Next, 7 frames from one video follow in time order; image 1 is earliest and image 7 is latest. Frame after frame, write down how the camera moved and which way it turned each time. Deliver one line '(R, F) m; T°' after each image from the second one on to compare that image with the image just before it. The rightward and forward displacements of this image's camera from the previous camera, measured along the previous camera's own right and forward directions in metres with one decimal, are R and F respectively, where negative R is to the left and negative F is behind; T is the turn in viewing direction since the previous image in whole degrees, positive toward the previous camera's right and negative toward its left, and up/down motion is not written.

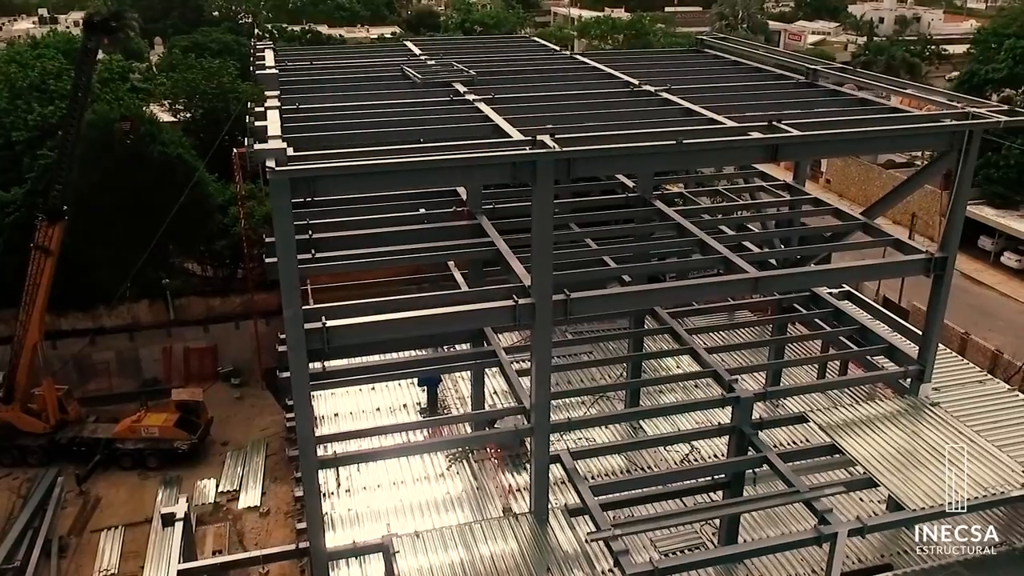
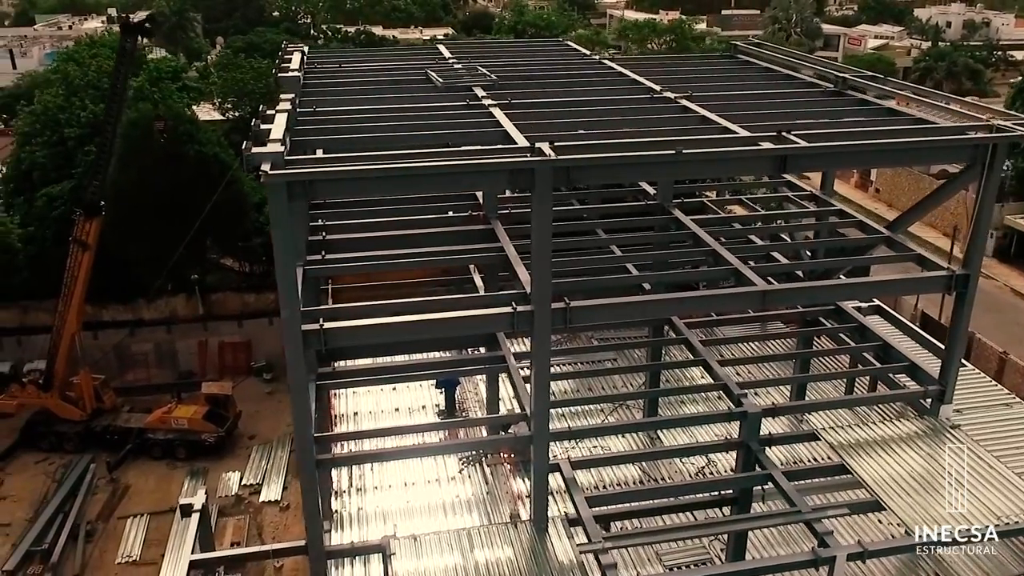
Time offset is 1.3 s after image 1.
(+0.5, 0.0) m; -4°
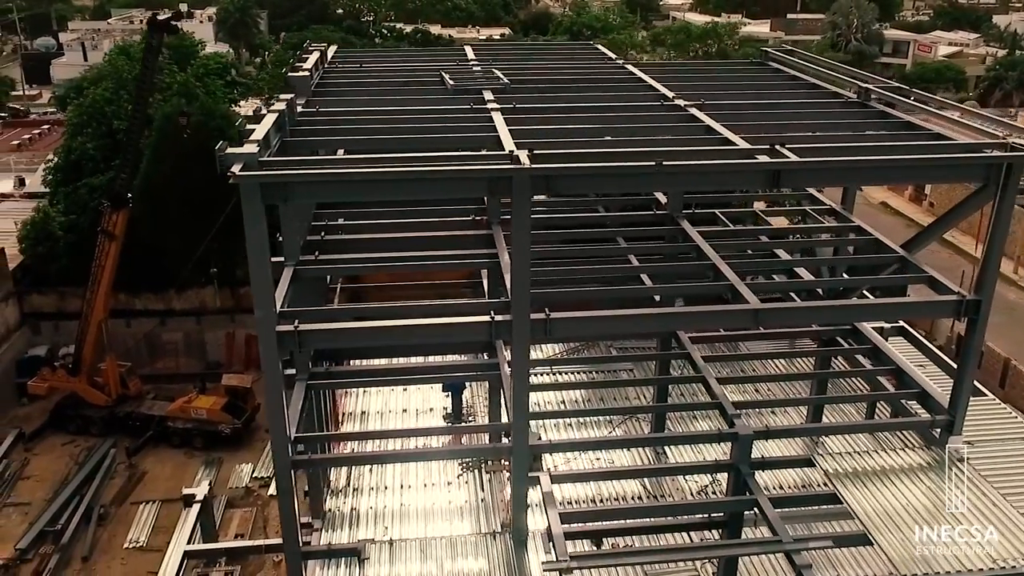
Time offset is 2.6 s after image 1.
(+0.7, +0.2) m; -4°
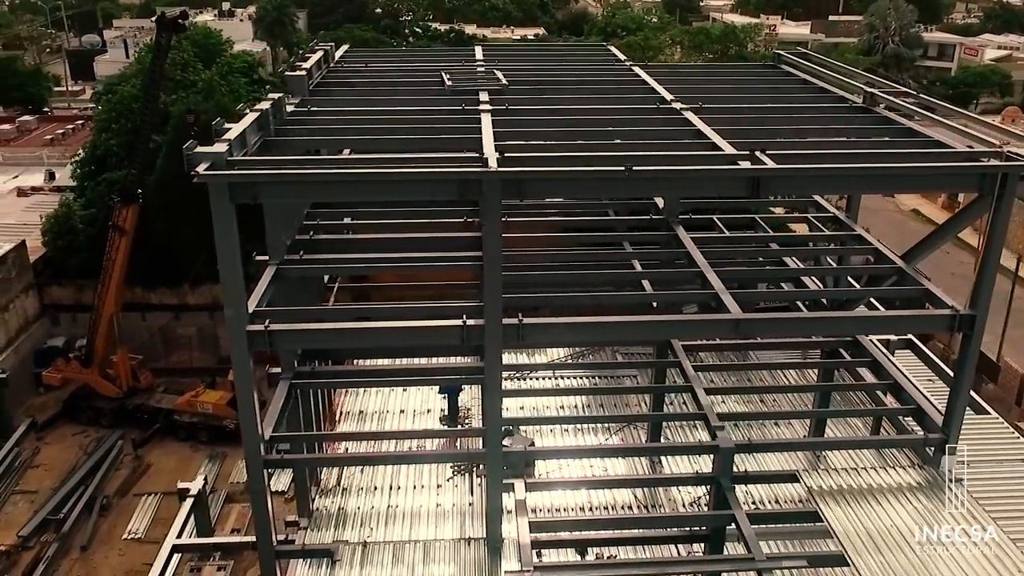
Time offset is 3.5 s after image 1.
(+0.5, +0.1) m; -3°
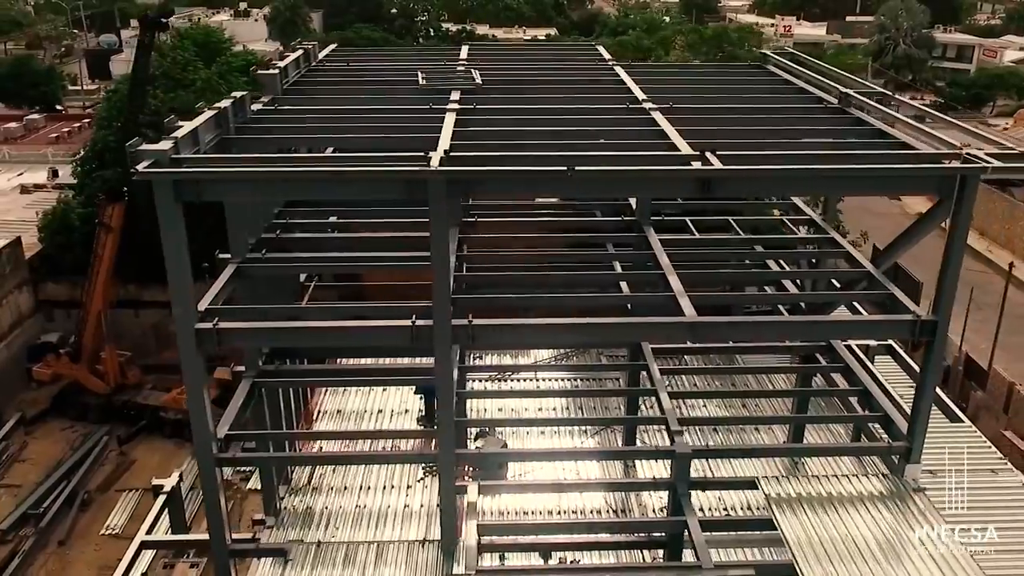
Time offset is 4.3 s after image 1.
(+0.6, +0.1) m; -1°
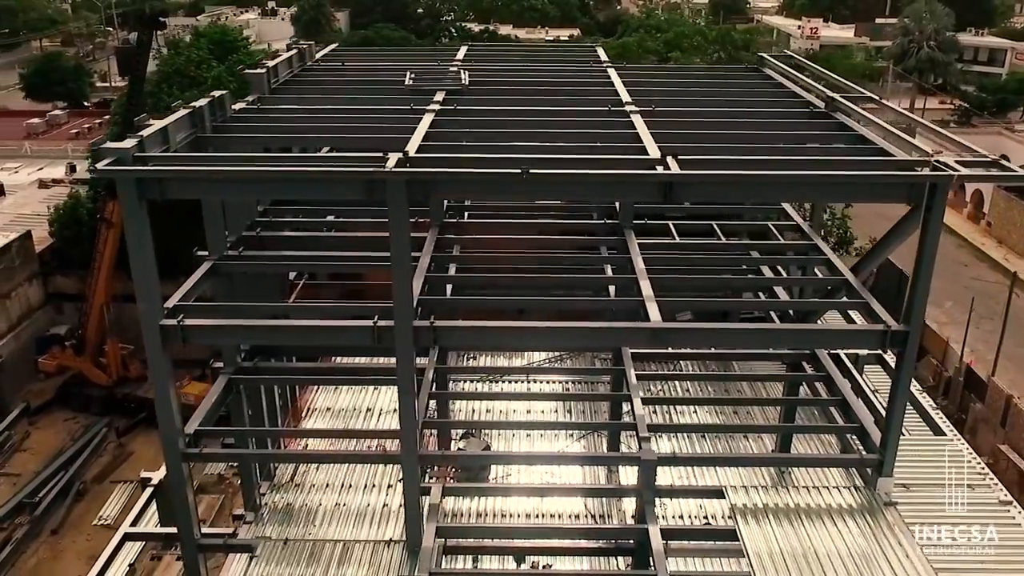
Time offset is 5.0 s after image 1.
(+0.5, 0.0) m; -2°
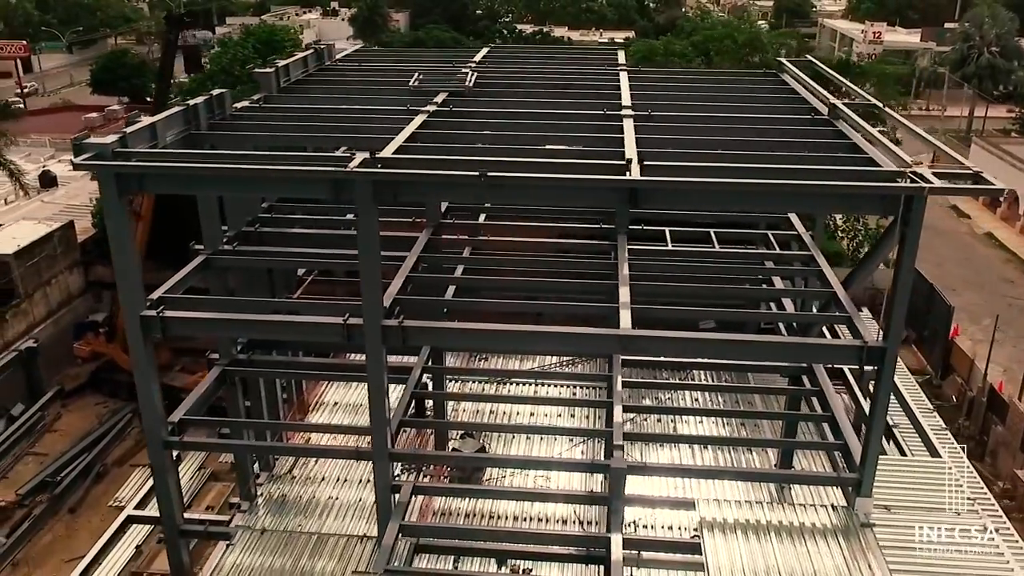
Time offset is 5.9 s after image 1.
(+0.8, 0.0) m; -4°
